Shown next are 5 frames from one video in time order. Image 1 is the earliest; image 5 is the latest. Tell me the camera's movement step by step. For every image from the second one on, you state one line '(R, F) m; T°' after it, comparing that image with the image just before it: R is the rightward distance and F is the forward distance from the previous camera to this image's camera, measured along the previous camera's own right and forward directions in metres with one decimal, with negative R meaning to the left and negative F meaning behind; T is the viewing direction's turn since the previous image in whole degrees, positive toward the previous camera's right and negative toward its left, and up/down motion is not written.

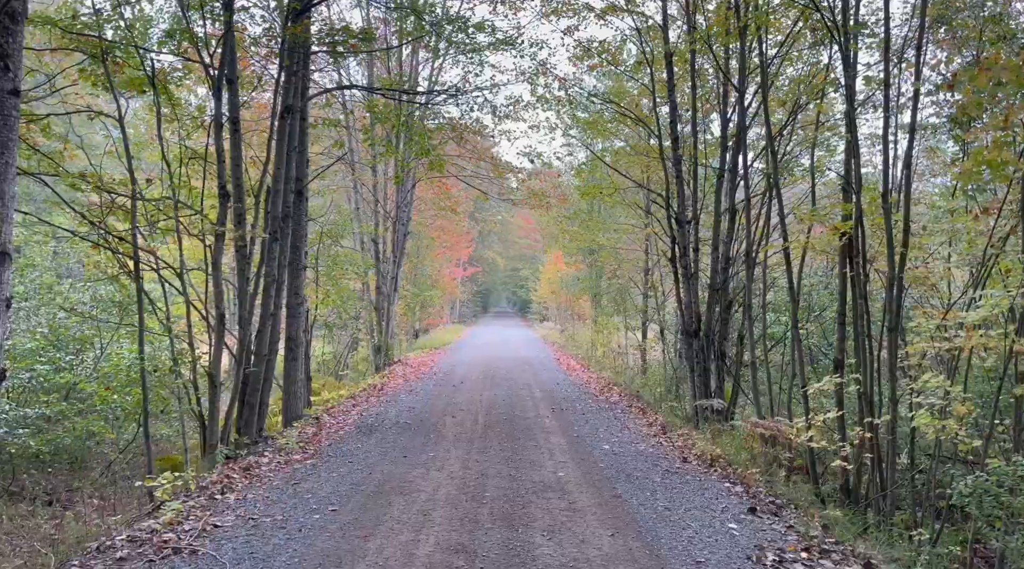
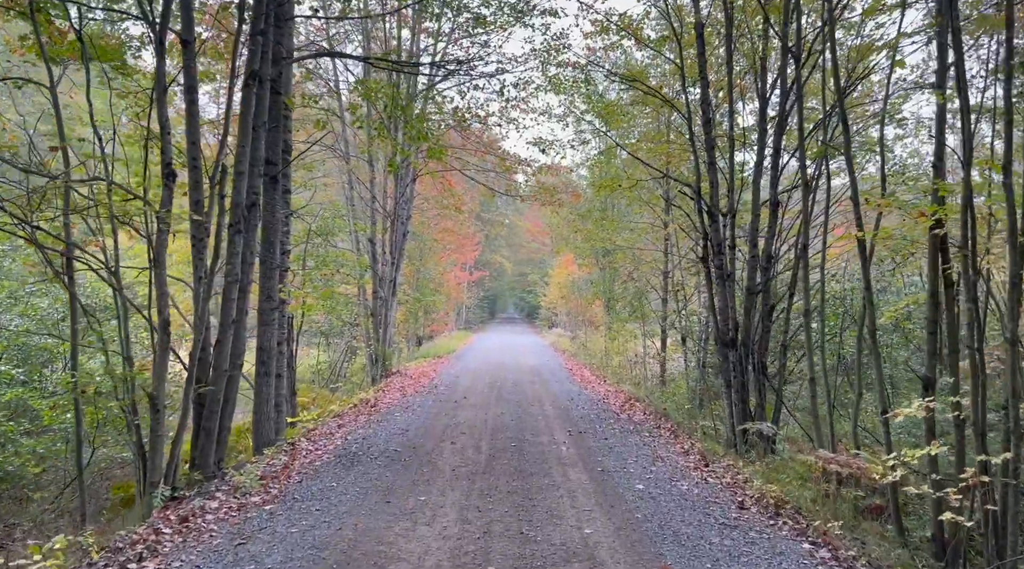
(0.0, +2.2) m; 0°
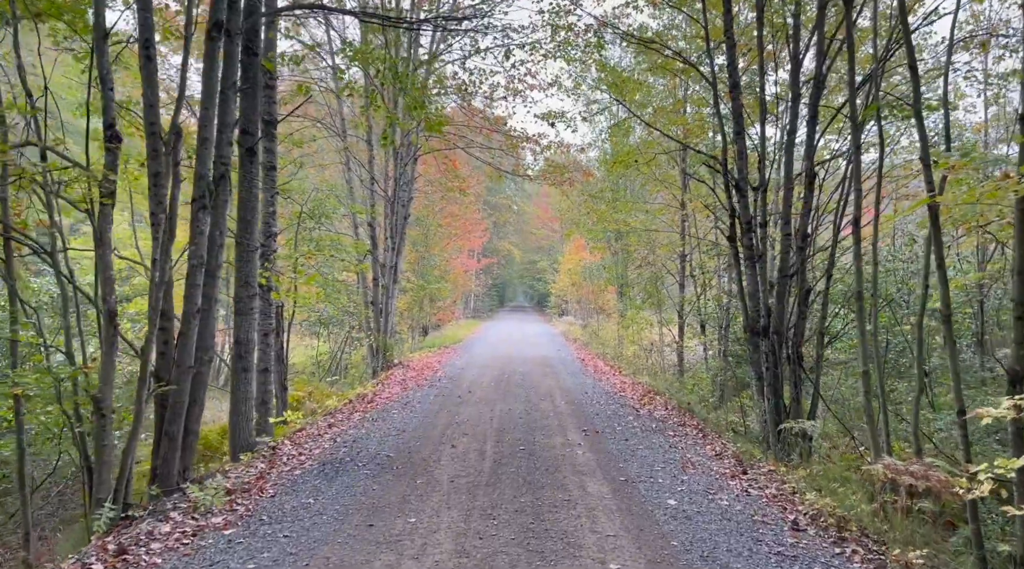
(0.0, +1.5) m; -1°
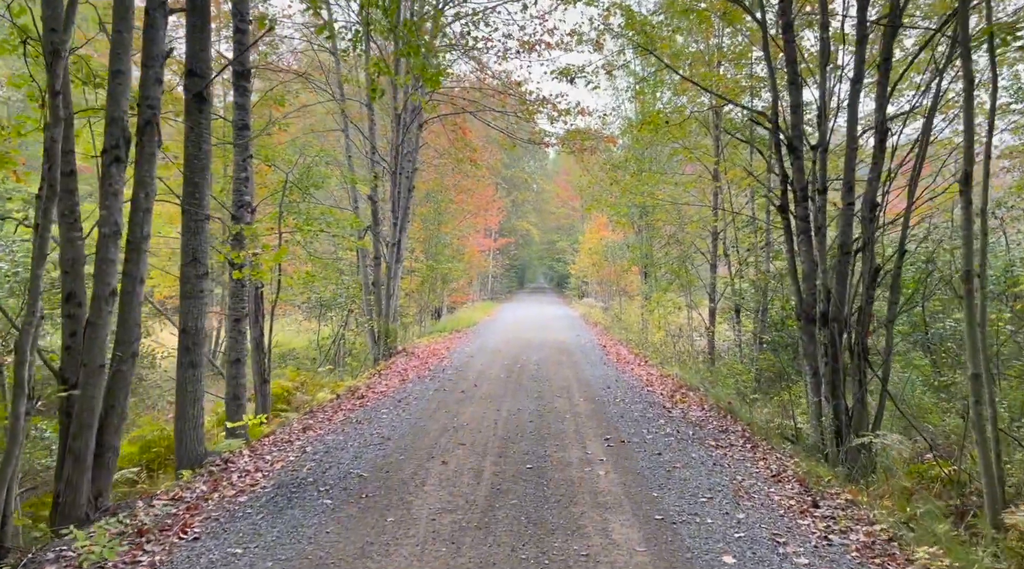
(+0.1, +2.2) m; -1°
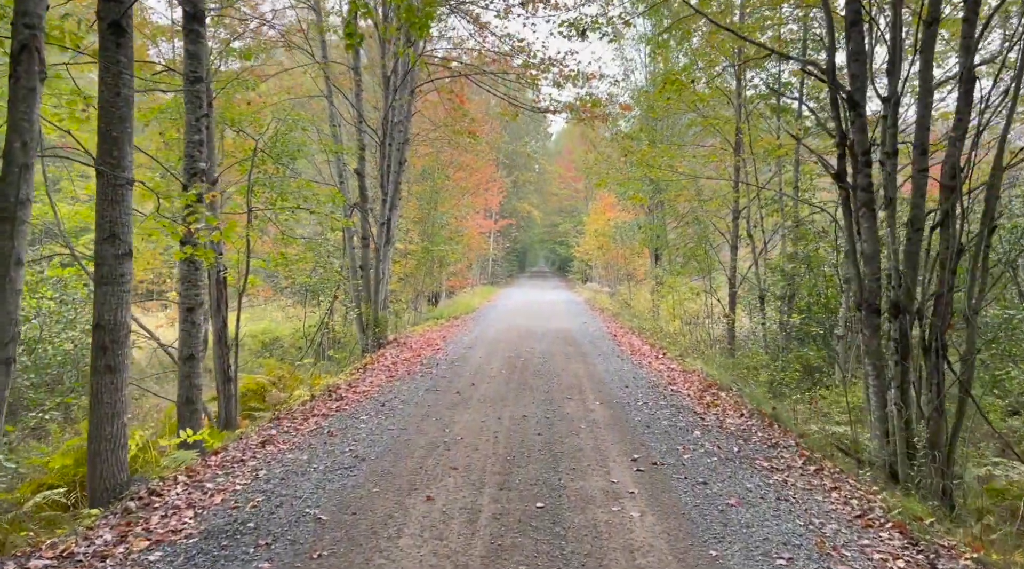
(0.0, +2.0) m; 0°
